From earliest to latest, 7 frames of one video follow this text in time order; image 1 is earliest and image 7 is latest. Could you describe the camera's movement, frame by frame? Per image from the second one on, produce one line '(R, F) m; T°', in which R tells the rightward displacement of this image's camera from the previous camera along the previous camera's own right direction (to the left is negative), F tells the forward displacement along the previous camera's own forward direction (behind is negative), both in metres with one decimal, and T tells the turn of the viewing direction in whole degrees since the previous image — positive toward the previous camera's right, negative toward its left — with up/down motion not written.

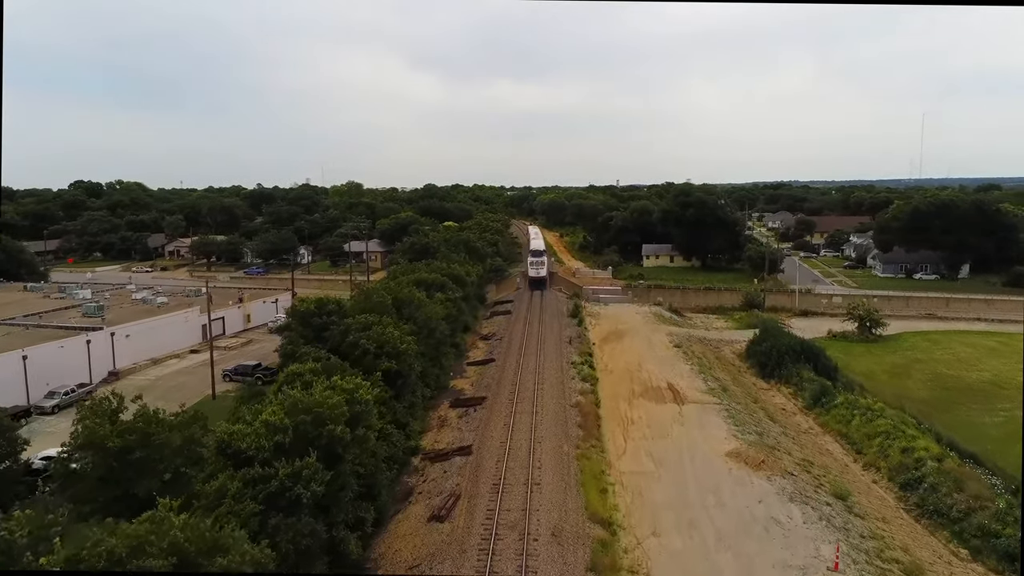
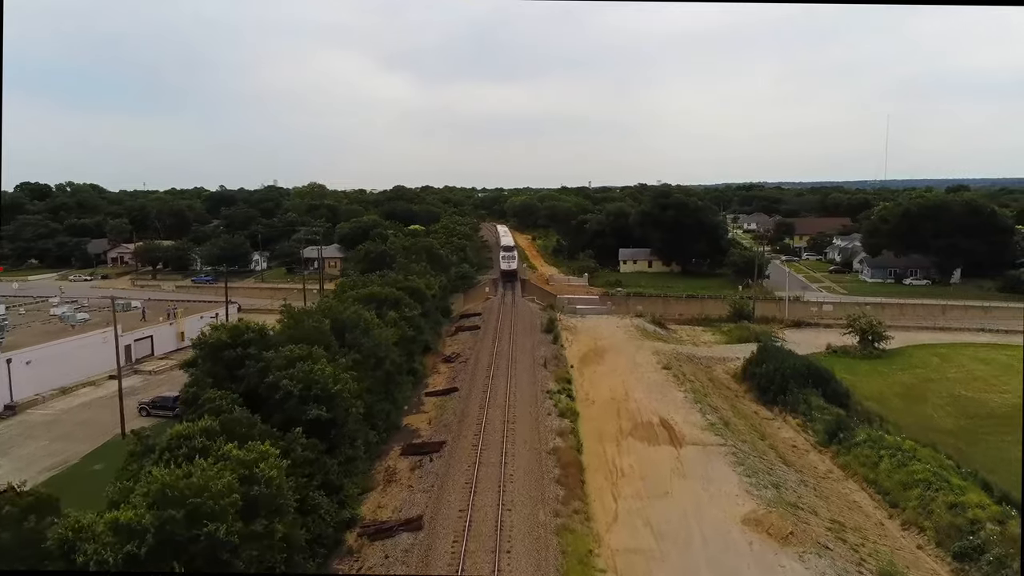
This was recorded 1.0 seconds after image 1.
(+0.1, +1.6) m; +2°
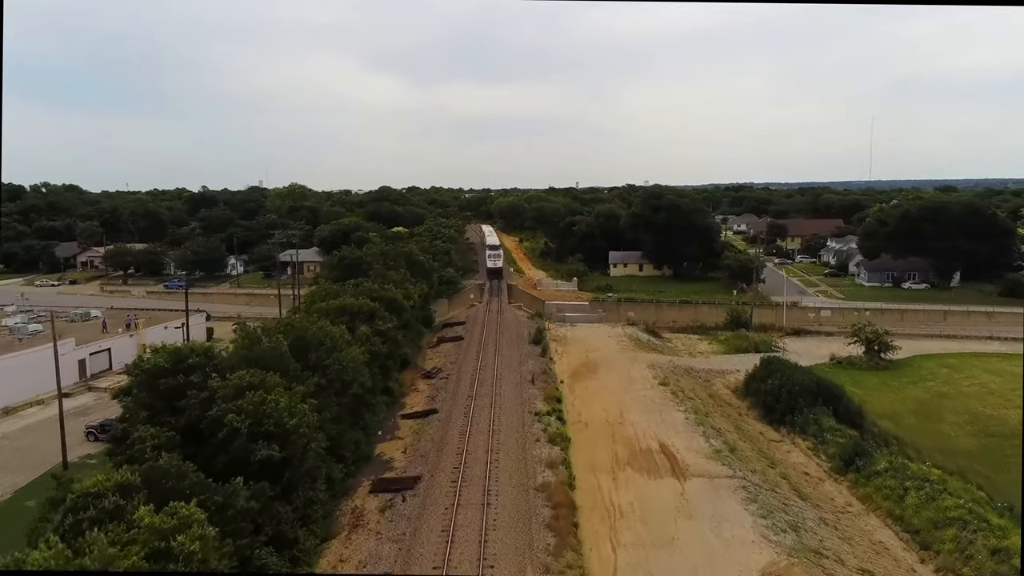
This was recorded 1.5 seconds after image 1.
(0.0, +0.9) m; +1°
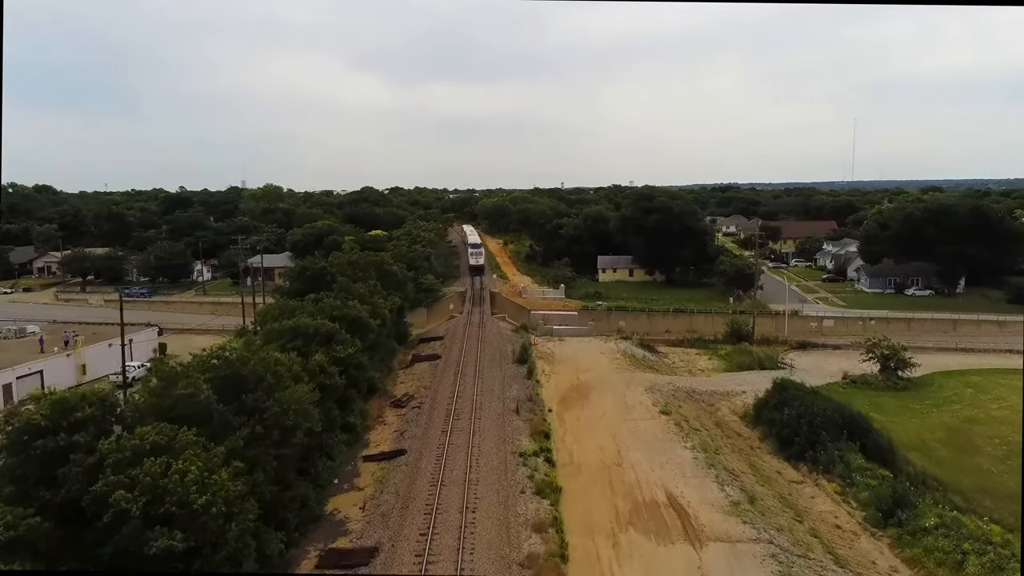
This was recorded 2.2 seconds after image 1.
(+0.1, +1.3) m; +1°
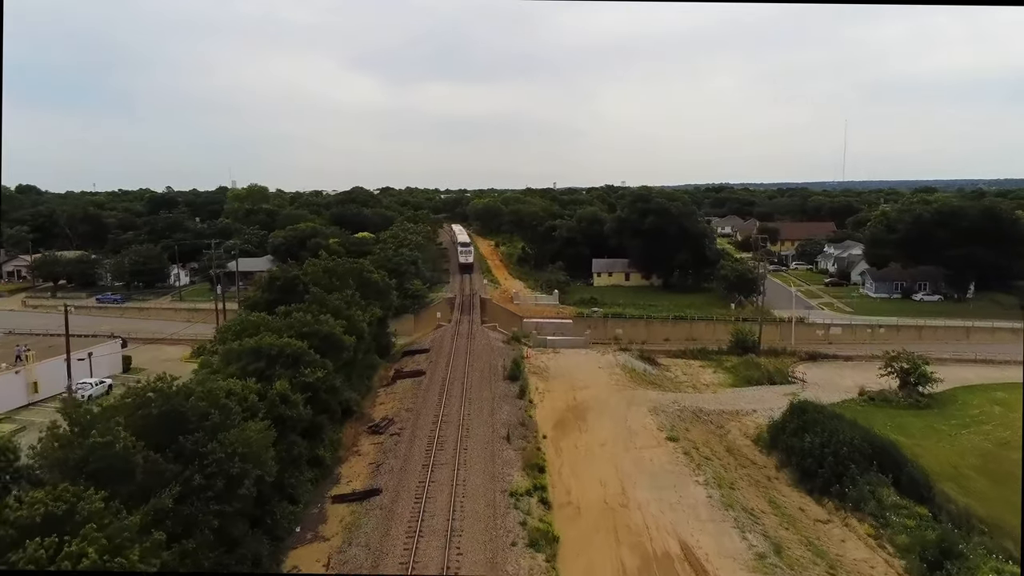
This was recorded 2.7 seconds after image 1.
(0.0, +0.9) m; +1°
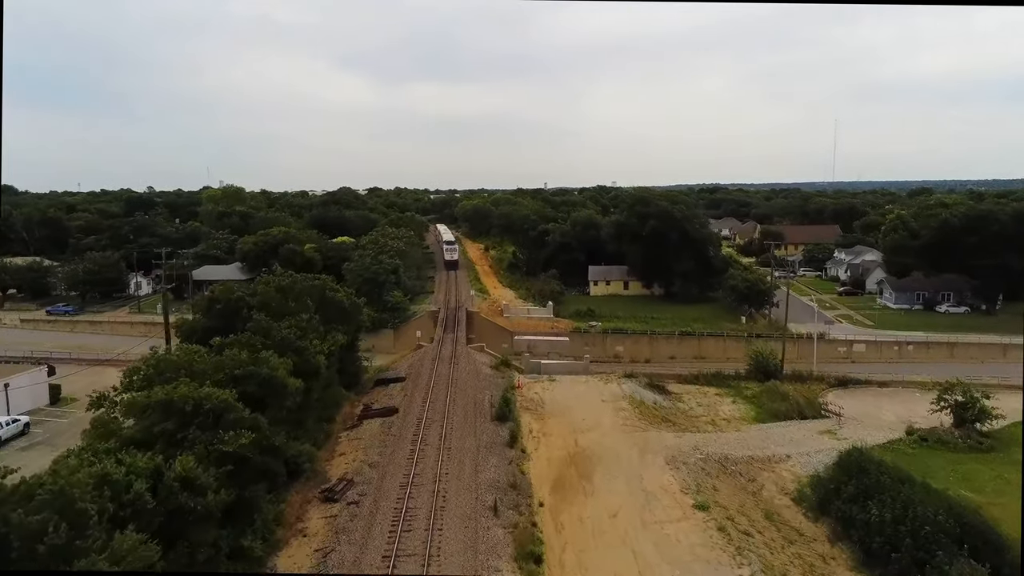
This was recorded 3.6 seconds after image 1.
(0.0, +1.7) m; +1°
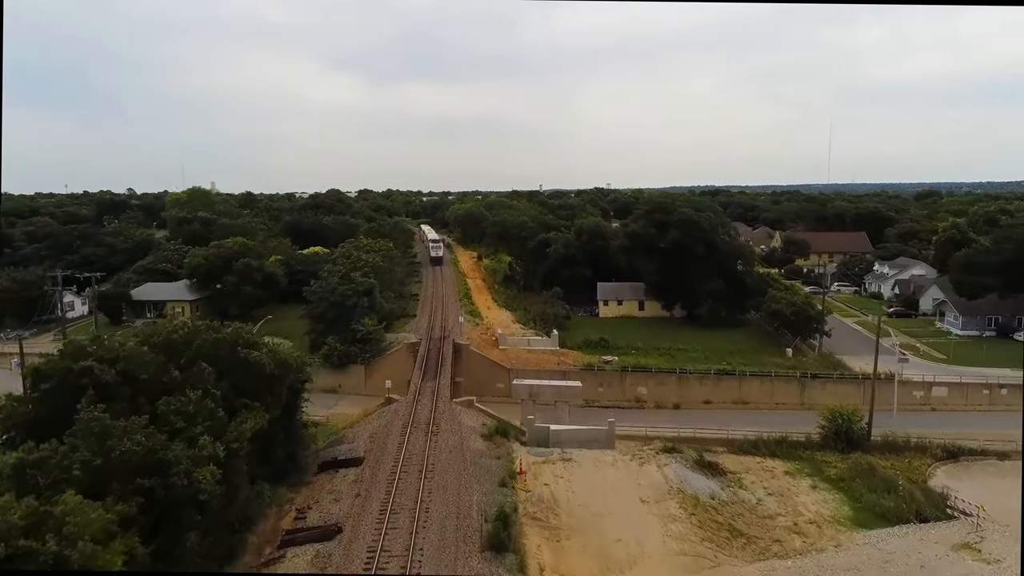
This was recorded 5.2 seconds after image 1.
(-0.1, +3.1) m; 0°
